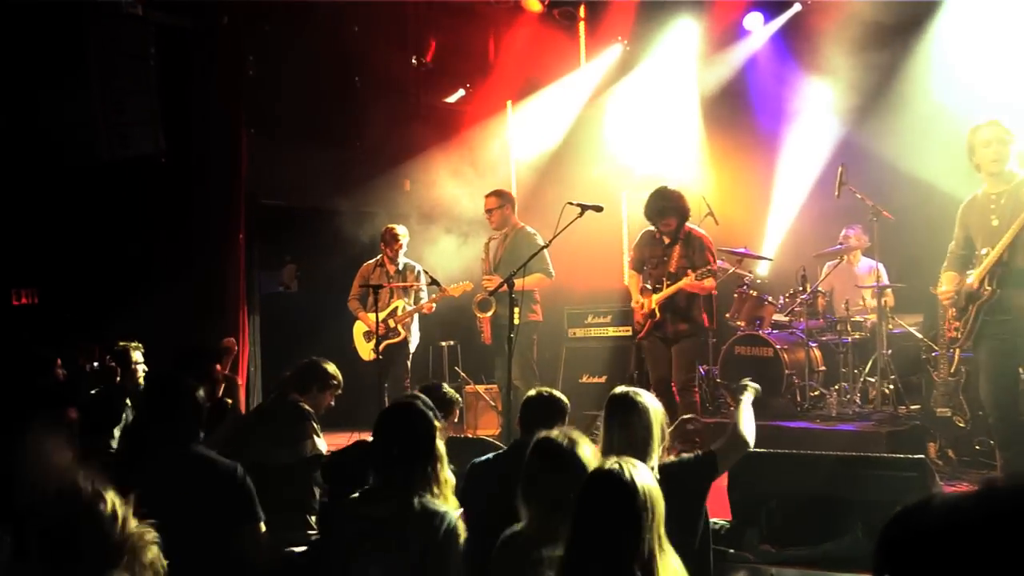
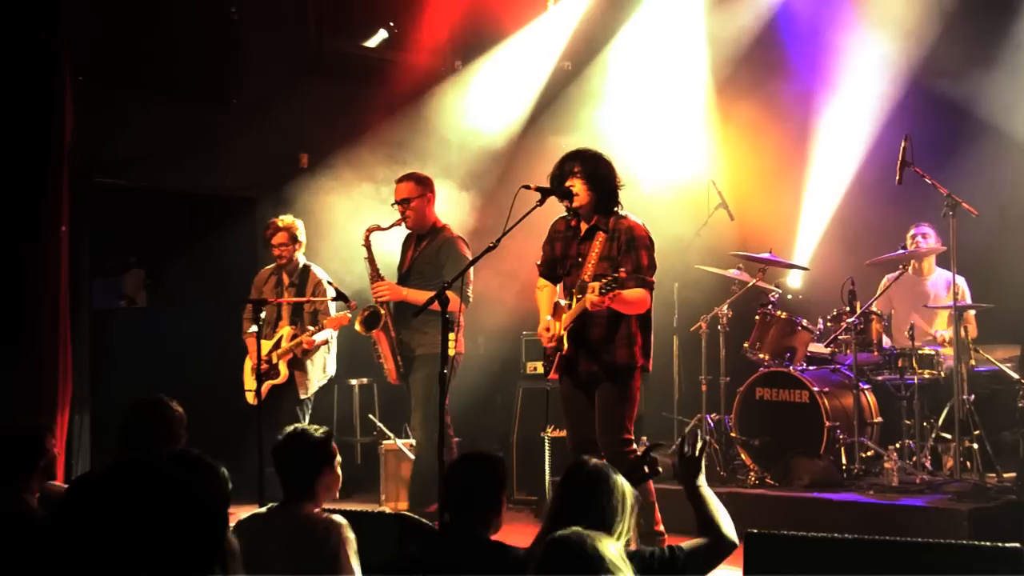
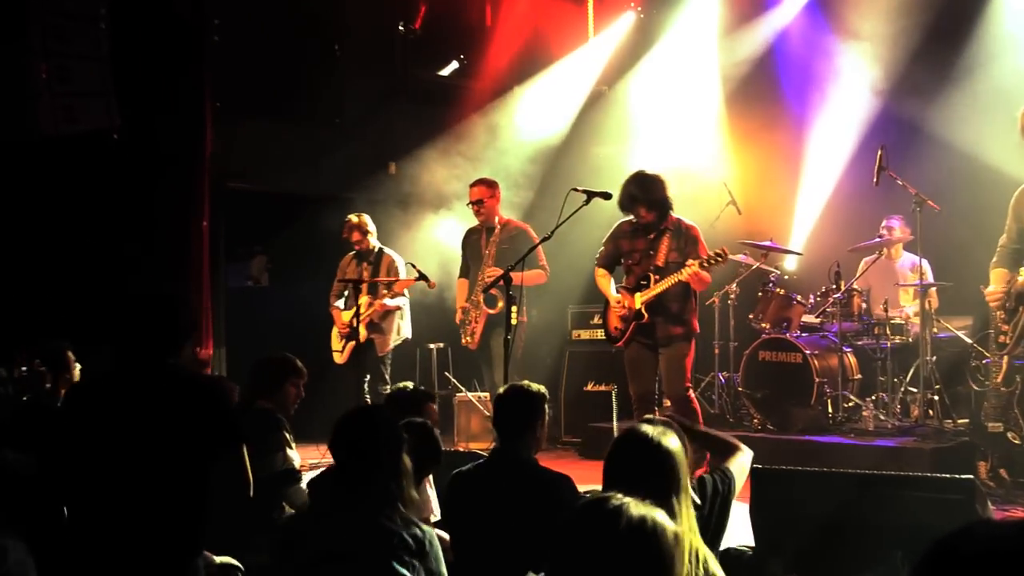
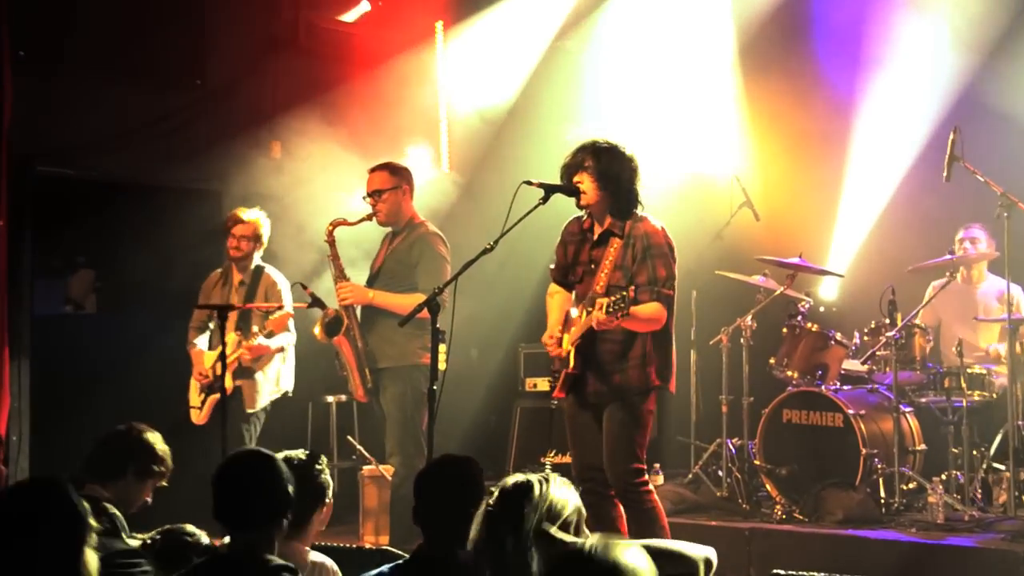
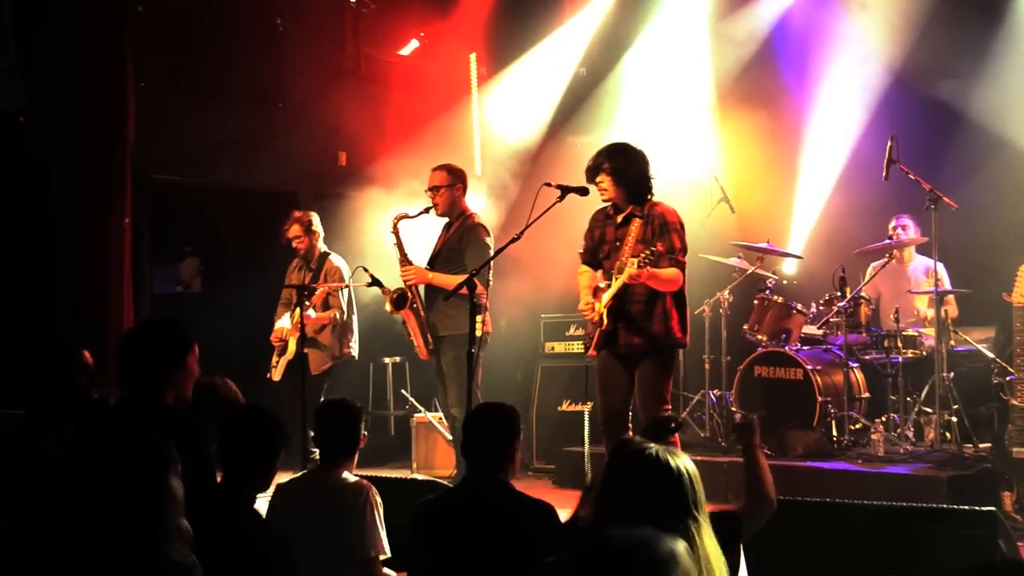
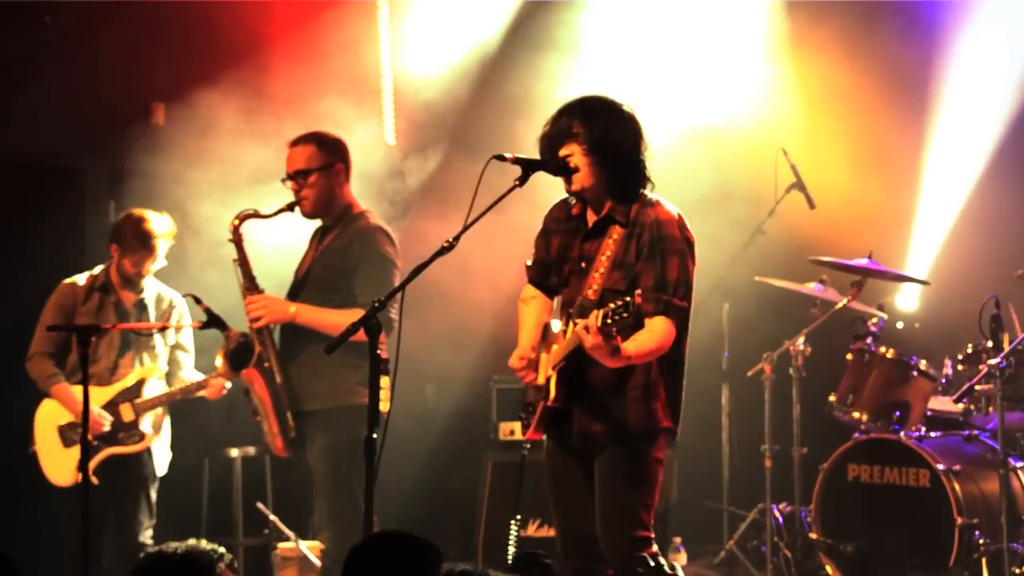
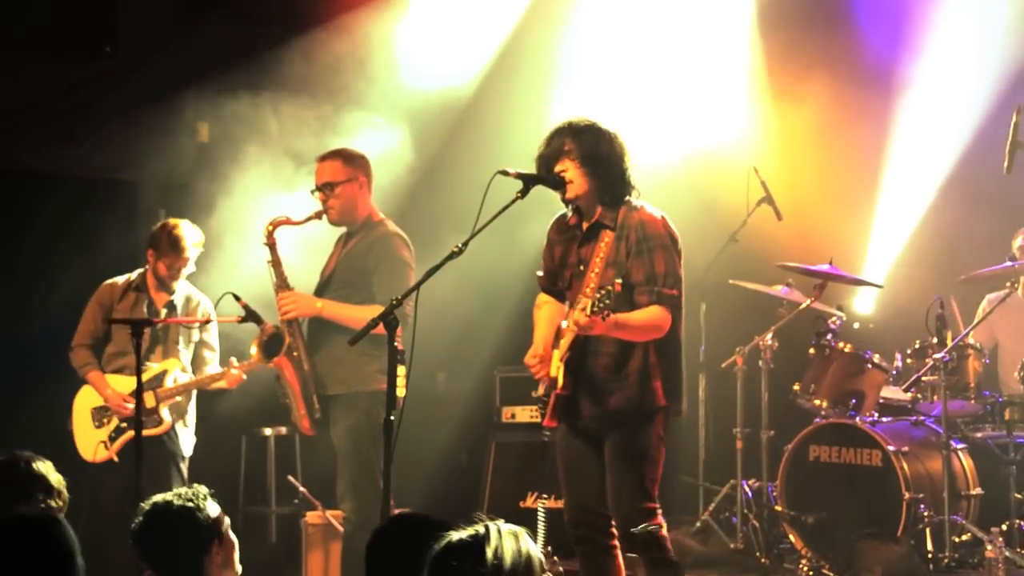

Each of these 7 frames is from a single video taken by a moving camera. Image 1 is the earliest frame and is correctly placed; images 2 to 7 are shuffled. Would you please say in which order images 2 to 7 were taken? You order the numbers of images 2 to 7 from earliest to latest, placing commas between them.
3, 5, 2, 4, 7, 6
